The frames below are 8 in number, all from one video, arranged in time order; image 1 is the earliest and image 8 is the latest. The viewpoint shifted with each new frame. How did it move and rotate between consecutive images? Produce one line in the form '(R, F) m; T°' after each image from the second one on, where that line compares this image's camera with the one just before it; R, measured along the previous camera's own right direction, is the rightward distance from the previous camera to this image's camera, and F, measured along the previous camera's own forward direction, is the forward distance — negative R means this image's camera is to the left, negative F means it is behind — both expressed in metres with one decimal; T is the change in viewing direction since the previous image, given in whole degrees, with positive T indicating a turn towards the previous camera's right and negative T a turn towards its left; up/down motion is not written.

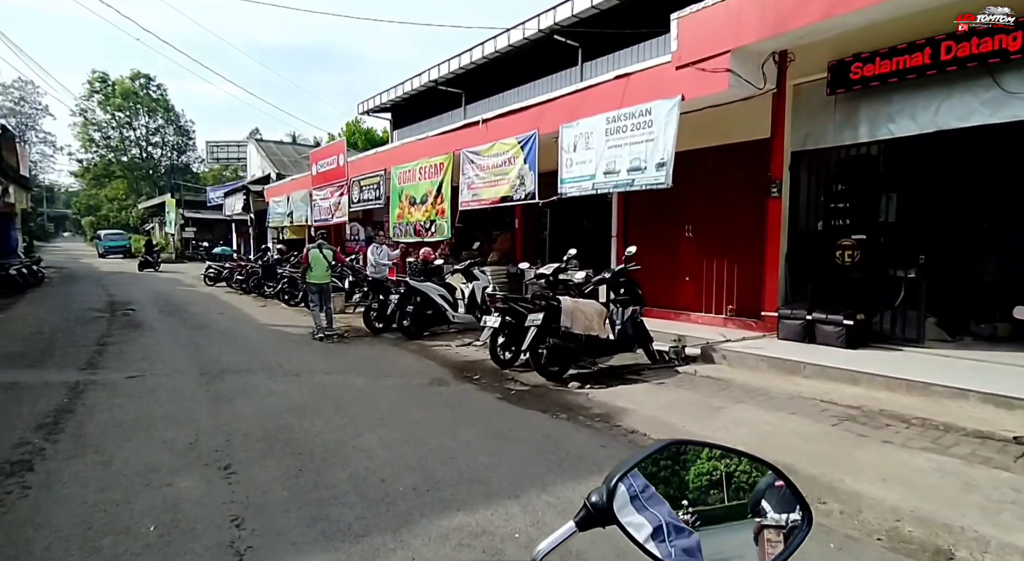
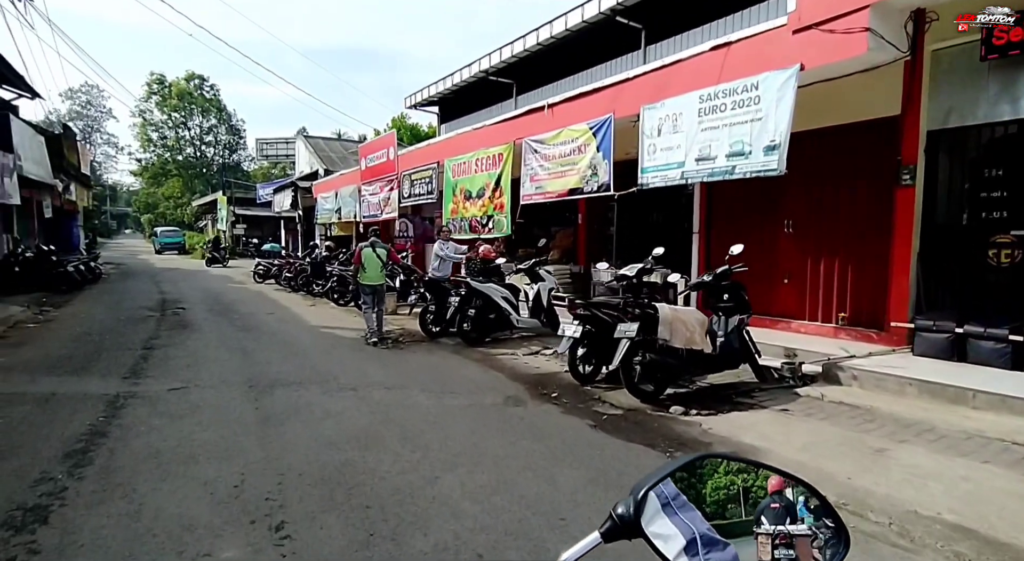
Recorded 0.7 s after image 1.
(-0.4, +0.8) m; -4°
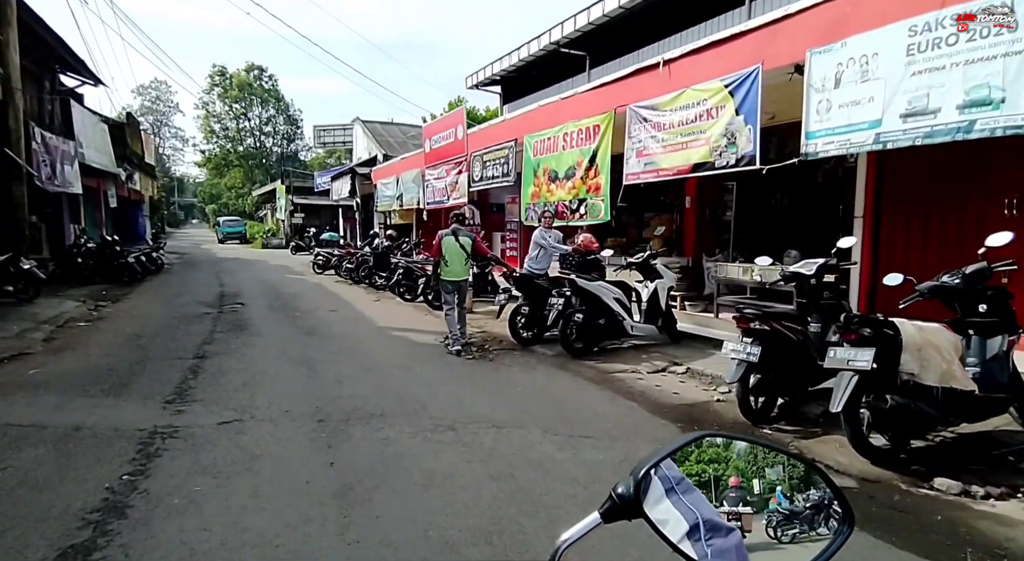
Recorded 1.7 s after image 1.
(-0.7, +1.4) m; -5°
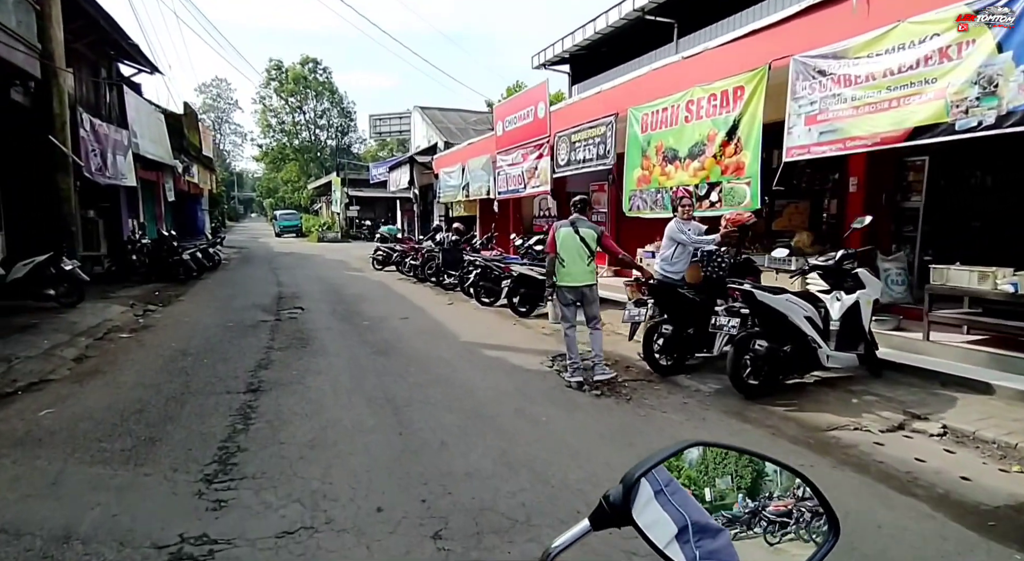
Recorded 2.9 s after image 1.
(-0.8, +1.6) m; -5°
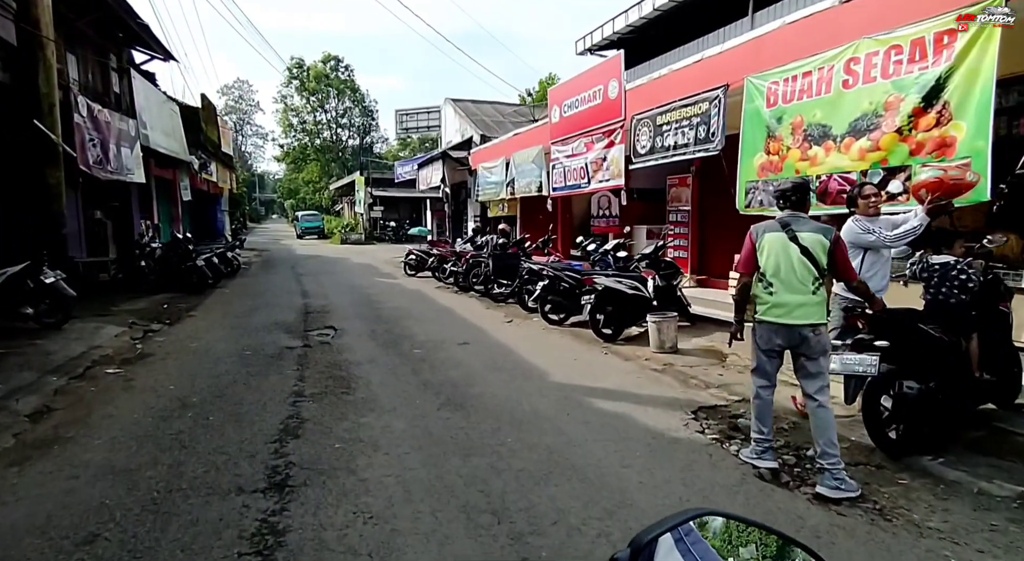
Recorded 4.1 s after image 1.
(-0.8, +1.8) m; -2°
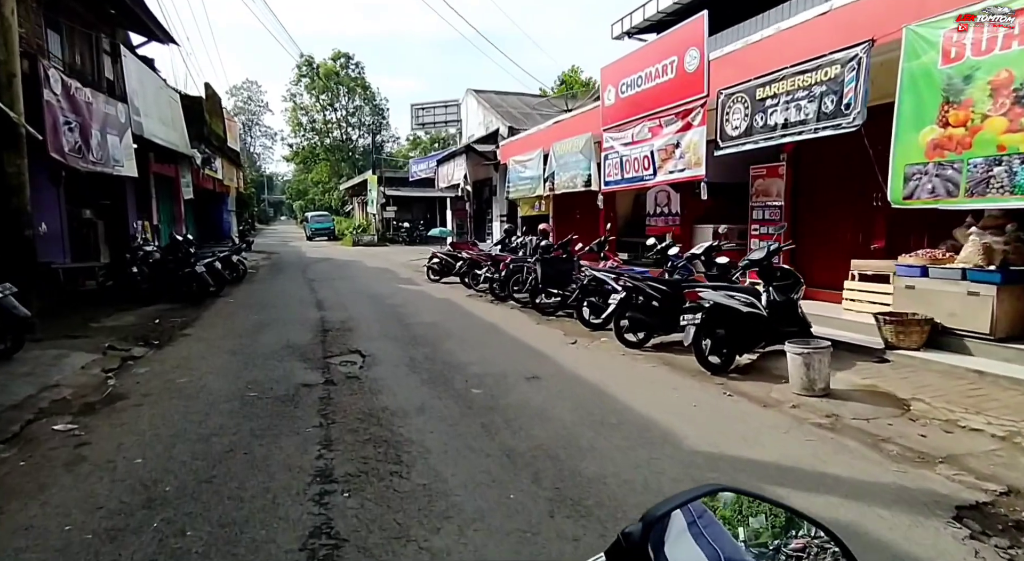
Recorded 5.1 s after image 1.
(-0.7, +1.7) m; -1°
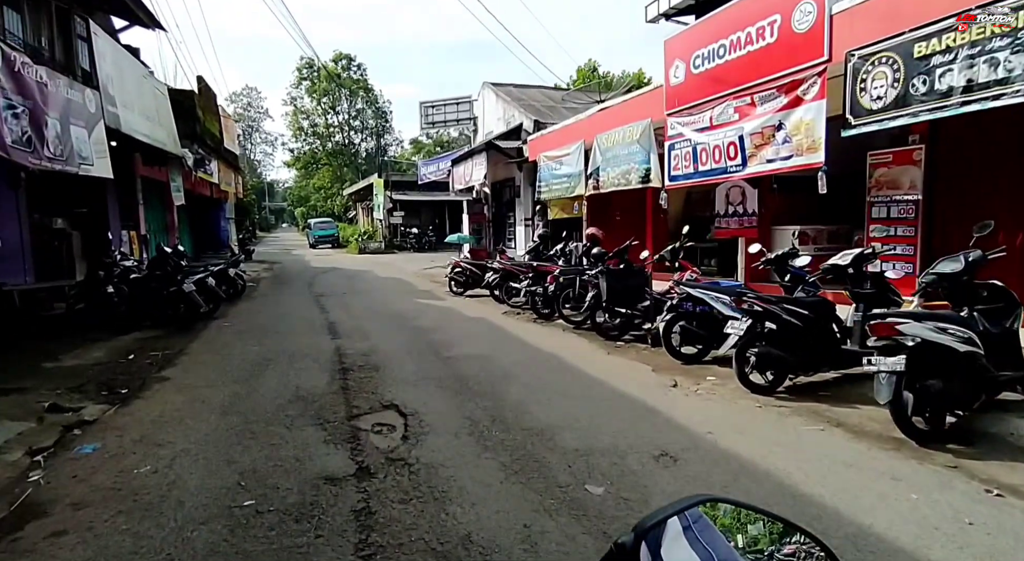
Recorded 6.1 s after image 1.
(-0.8, +1.8) m; 0°
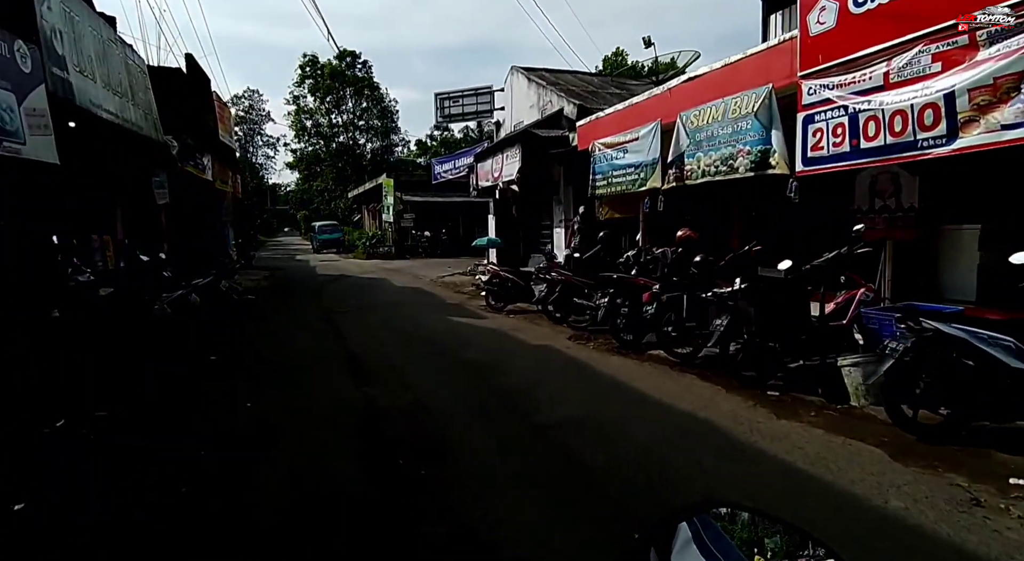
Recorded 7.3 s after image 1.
(-1.0, +2.4) m; 0°
